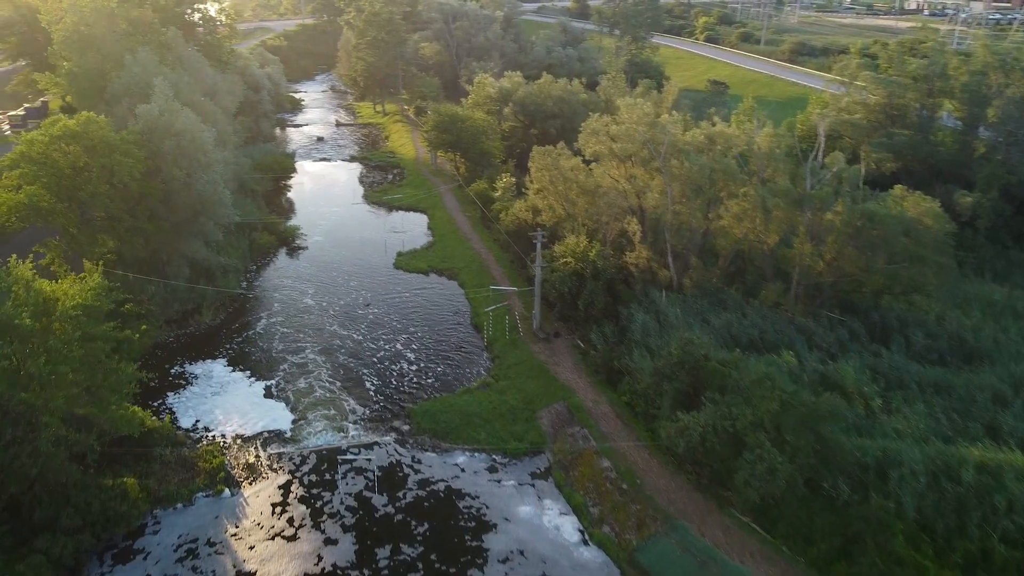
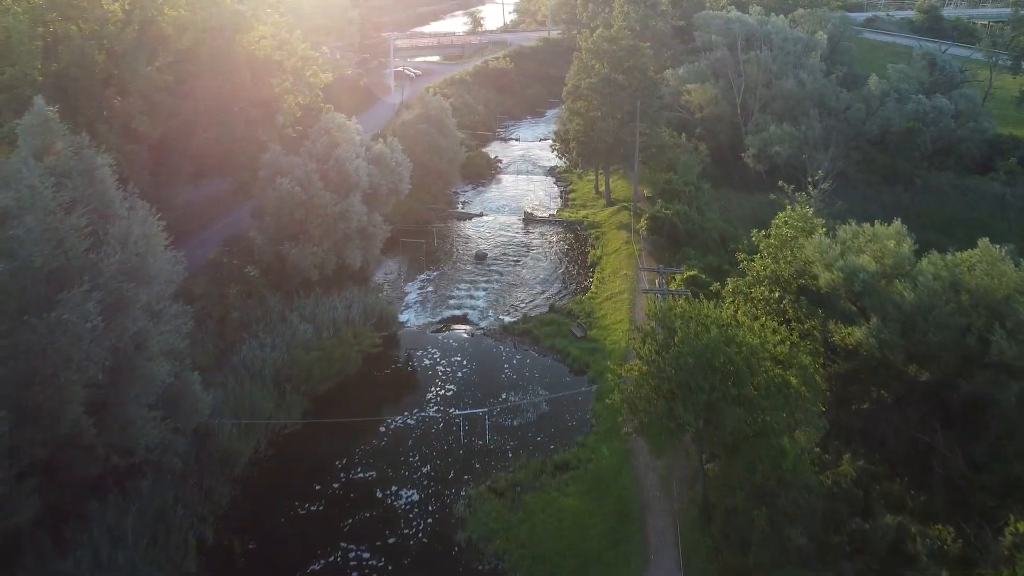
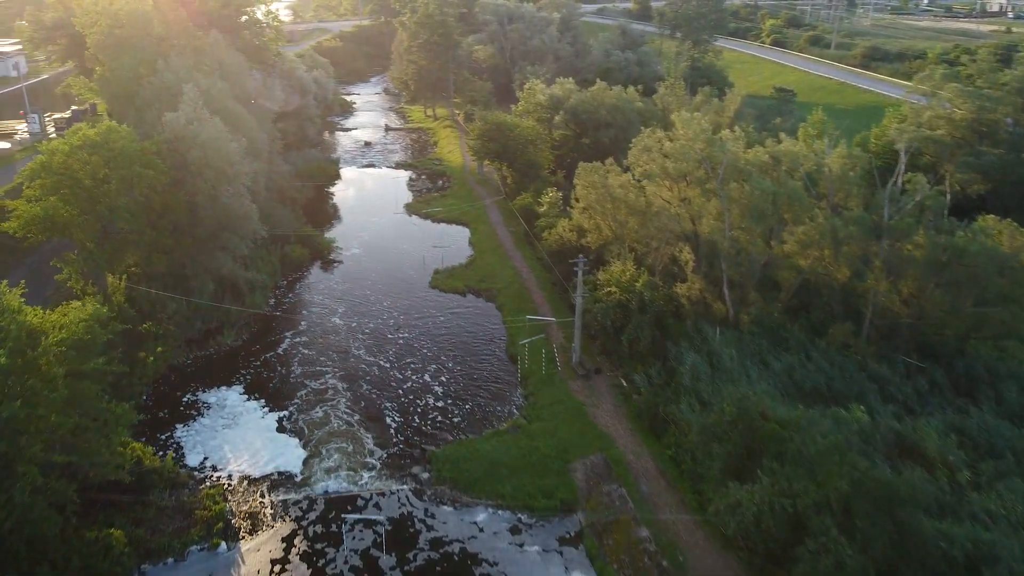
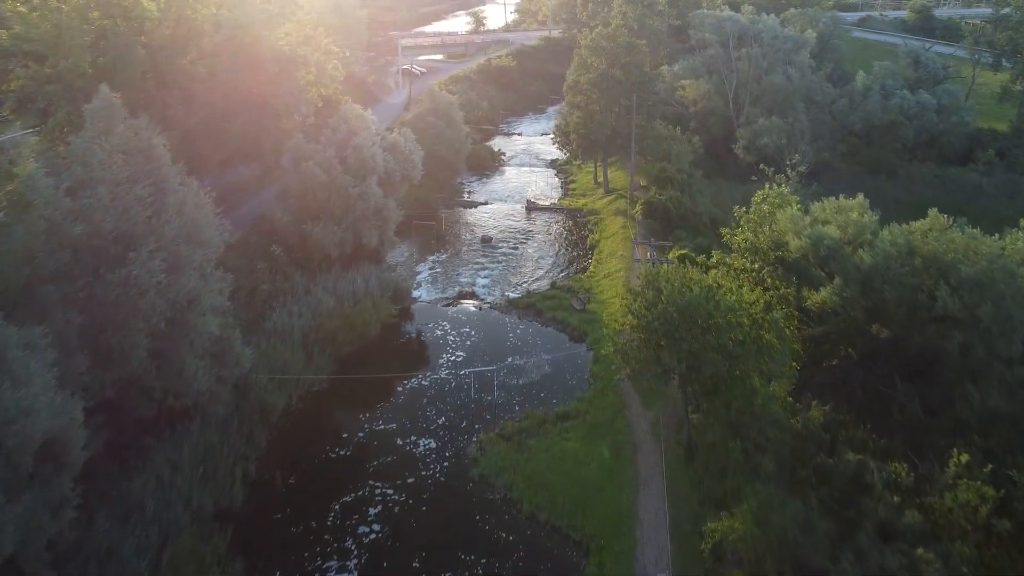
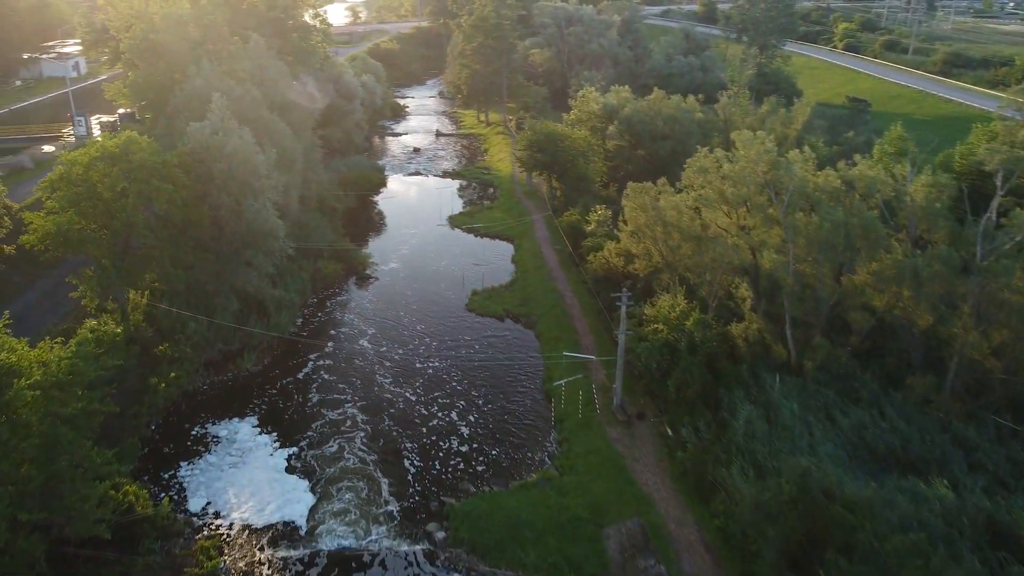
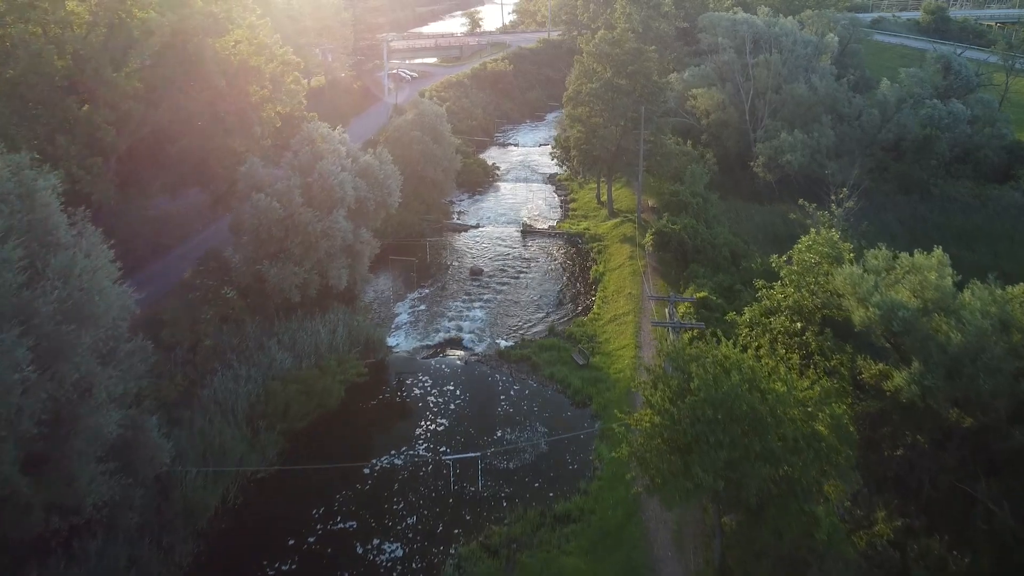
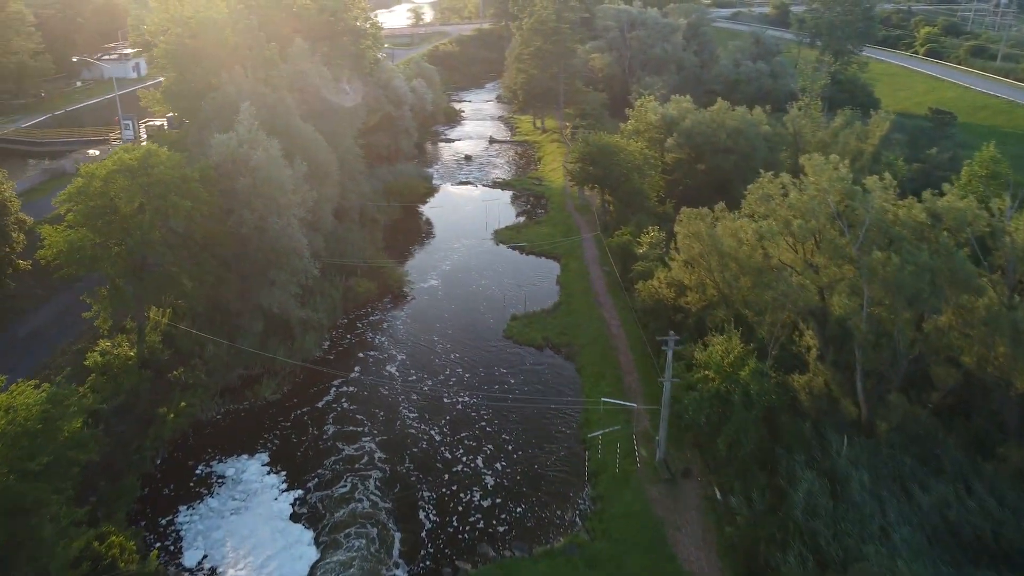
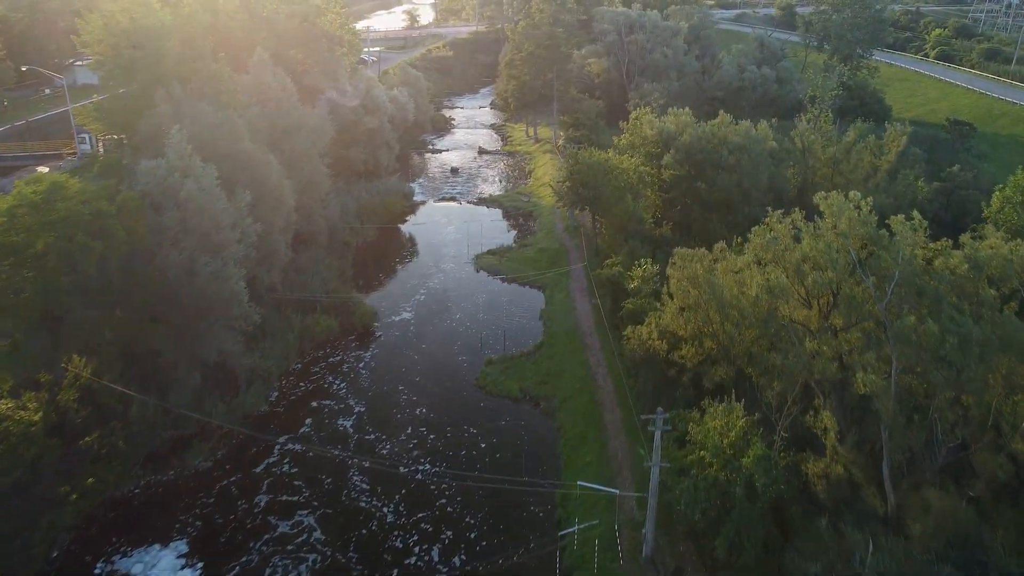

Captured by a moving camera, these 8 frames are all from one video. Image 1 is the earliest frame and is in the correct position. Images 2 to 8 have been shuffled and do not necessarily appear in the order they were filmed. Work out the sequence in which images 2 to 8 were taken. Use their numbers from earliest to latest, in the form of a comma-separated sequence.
3, 5, 7, 8, 4, 2, 6
